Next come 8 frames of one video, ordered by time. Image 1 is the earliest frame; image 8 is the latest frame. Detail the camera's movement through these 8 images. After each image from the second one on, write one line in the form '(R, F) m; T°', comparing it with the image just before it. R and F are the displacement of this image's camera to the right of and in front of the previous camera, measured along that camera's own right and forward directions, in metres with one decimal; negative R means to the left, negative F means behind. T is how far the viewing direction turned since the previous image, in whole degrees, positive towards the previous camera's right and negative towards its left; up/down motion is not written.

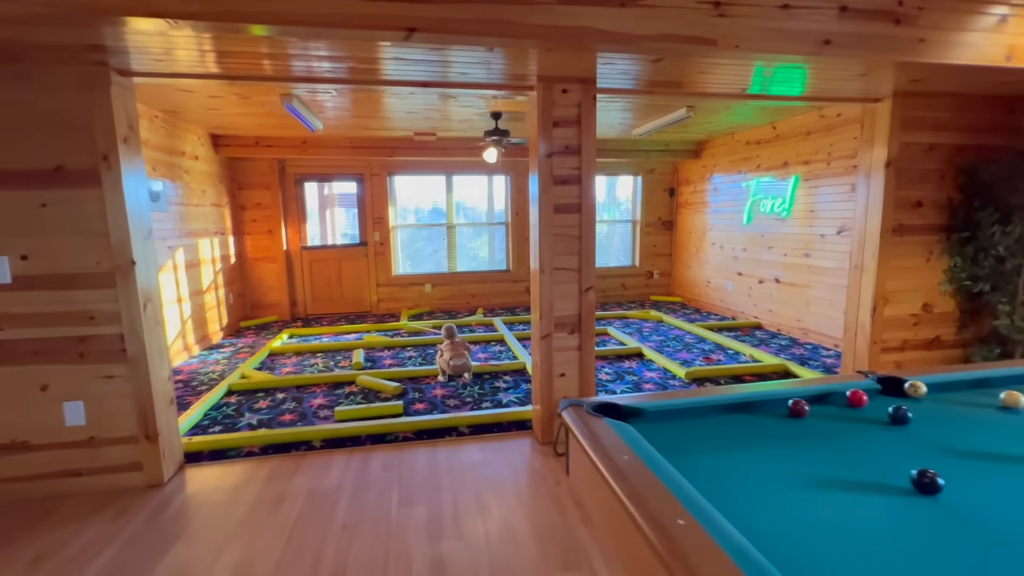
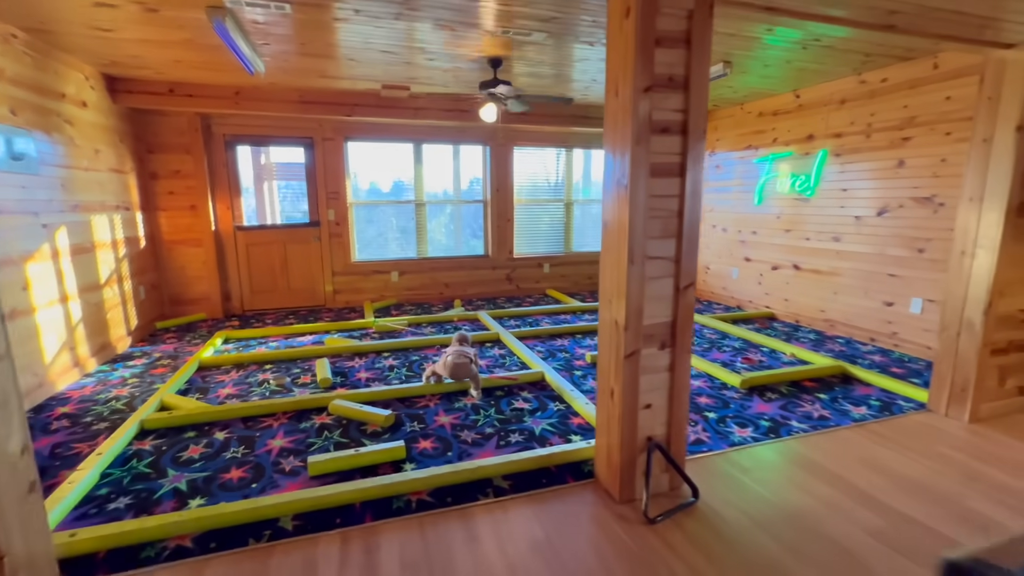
(-0.5, +0.9) m; +7°
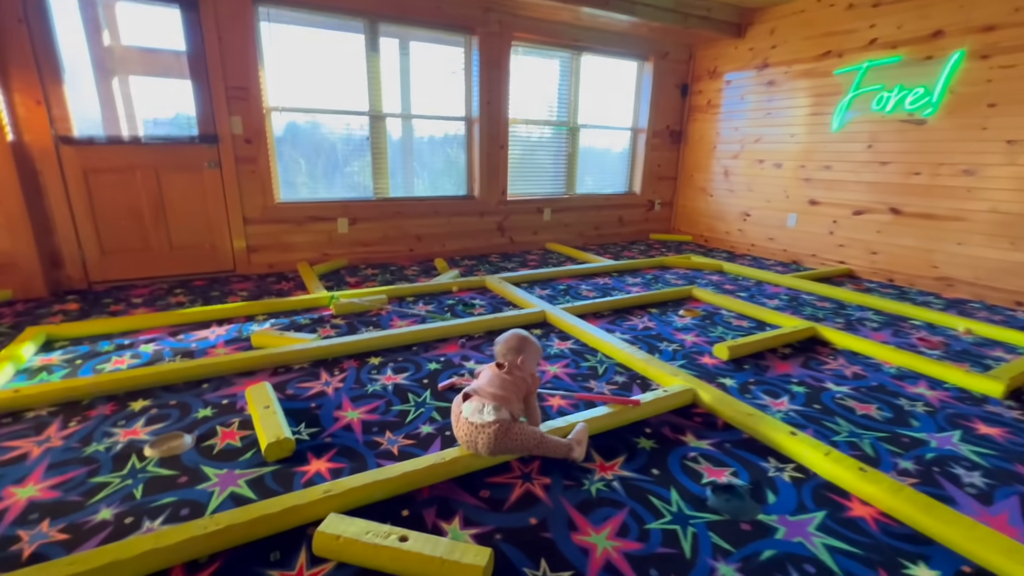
(-0.8, +1.7) m; +11°
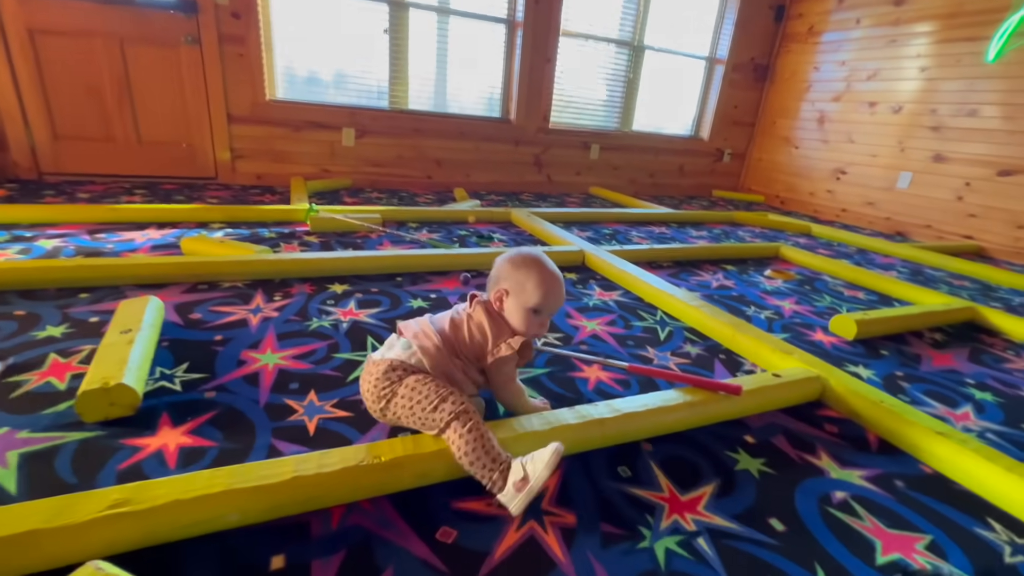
(0.0, +0.7) m; -4°
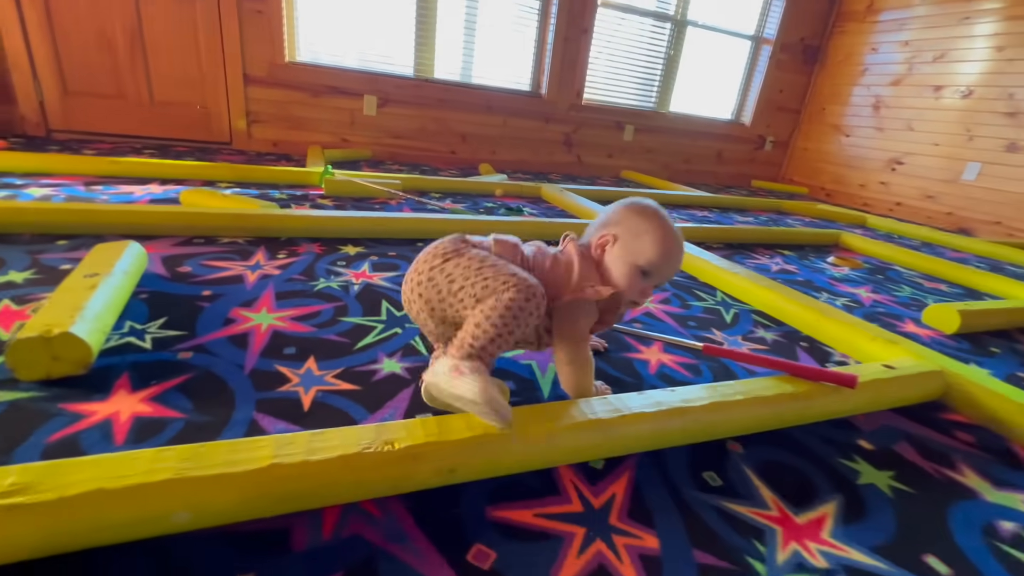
(-0.1, +0.2) m; -2°
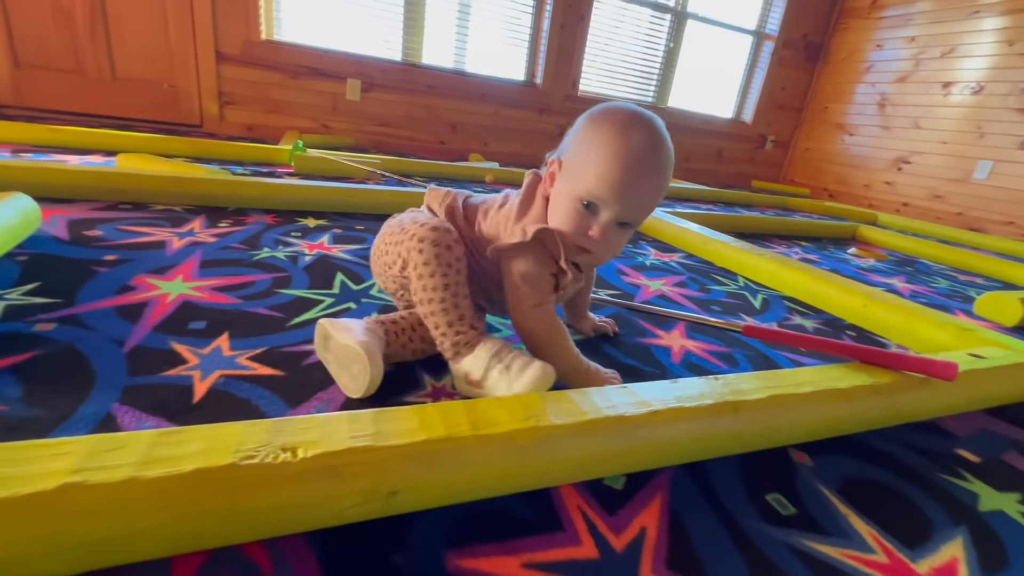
(0.0, +0.2) m; +1°
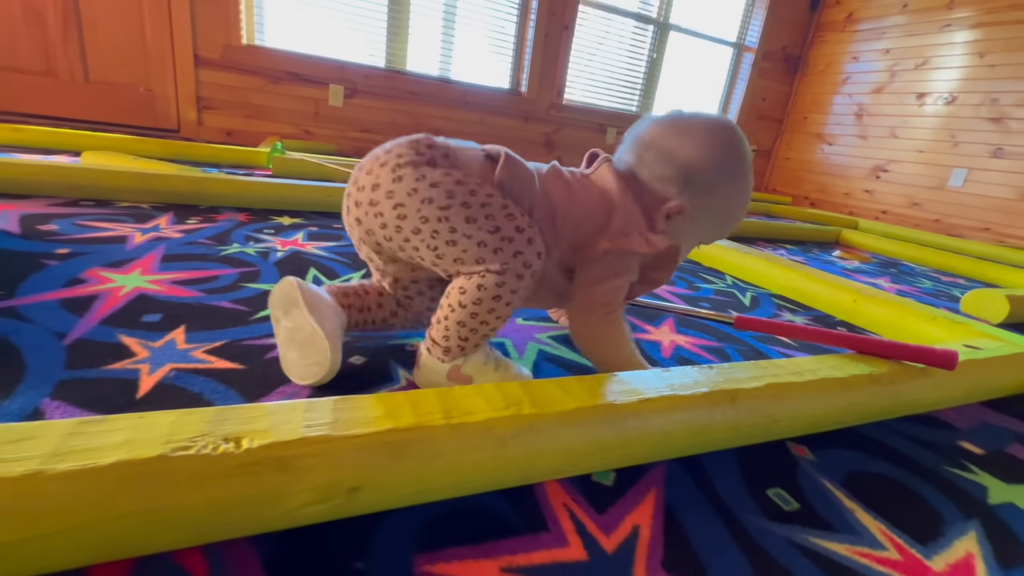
(0.0, 0.0) m; +2°
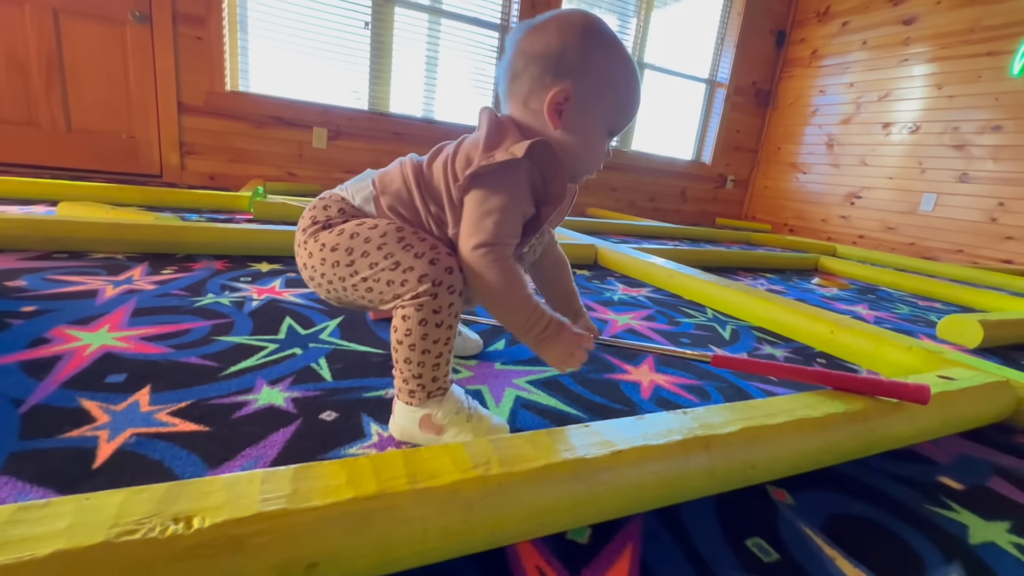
(0.0, 0.0) m; +1°
